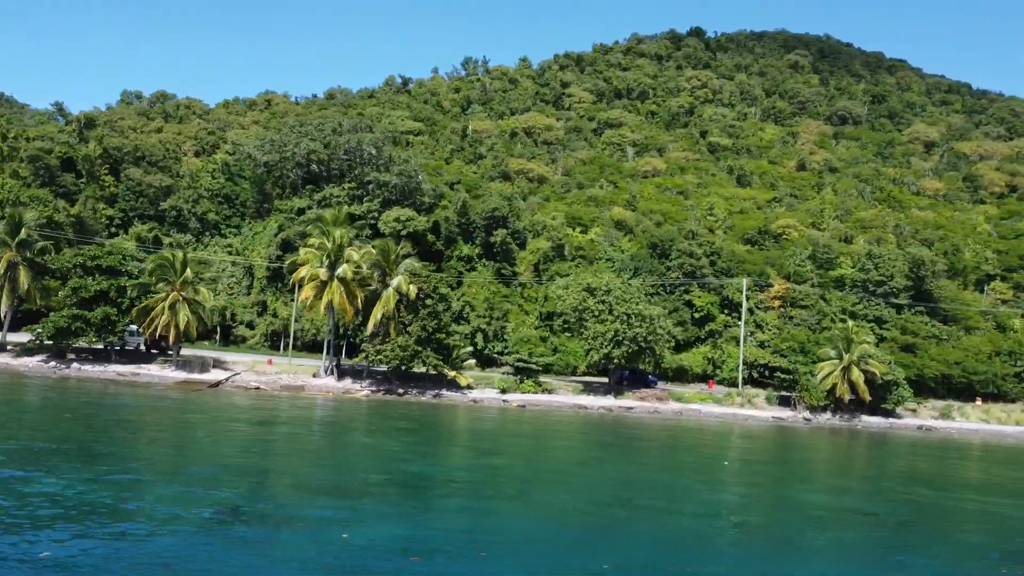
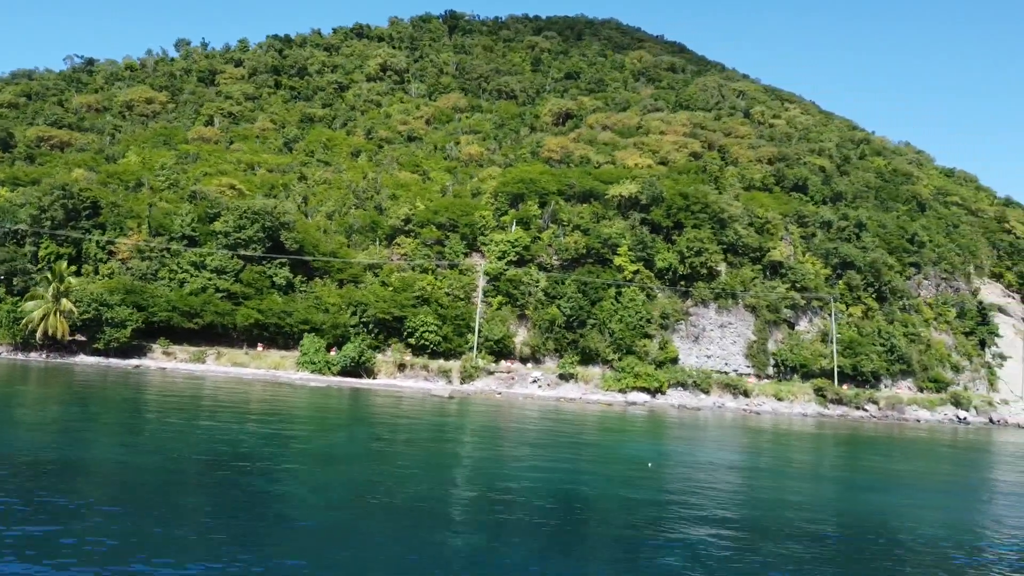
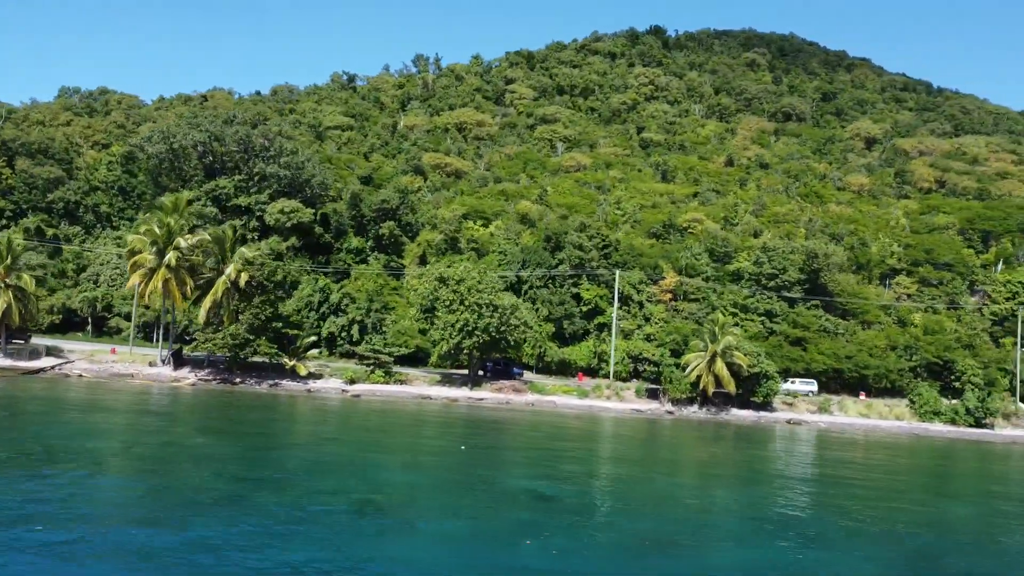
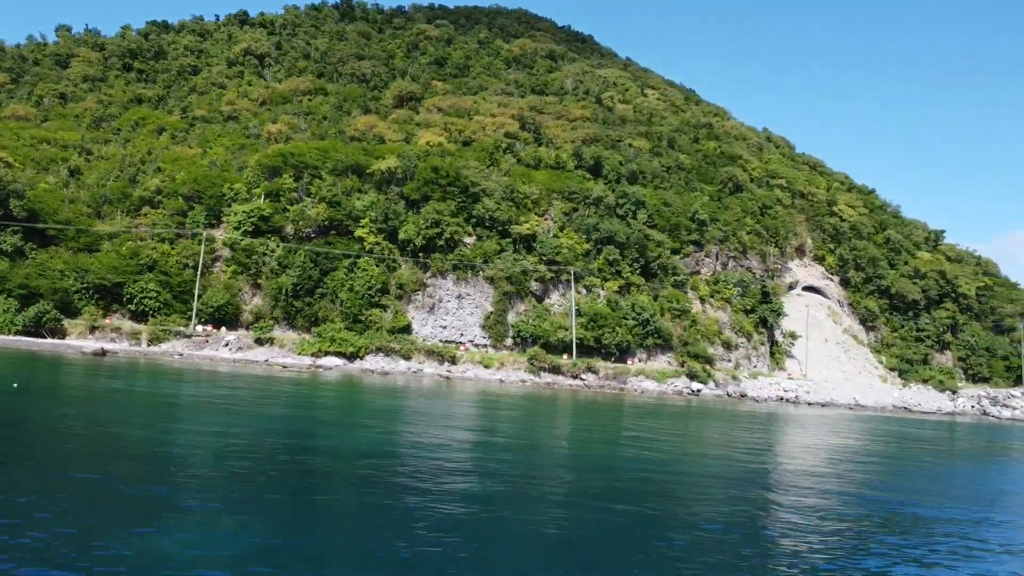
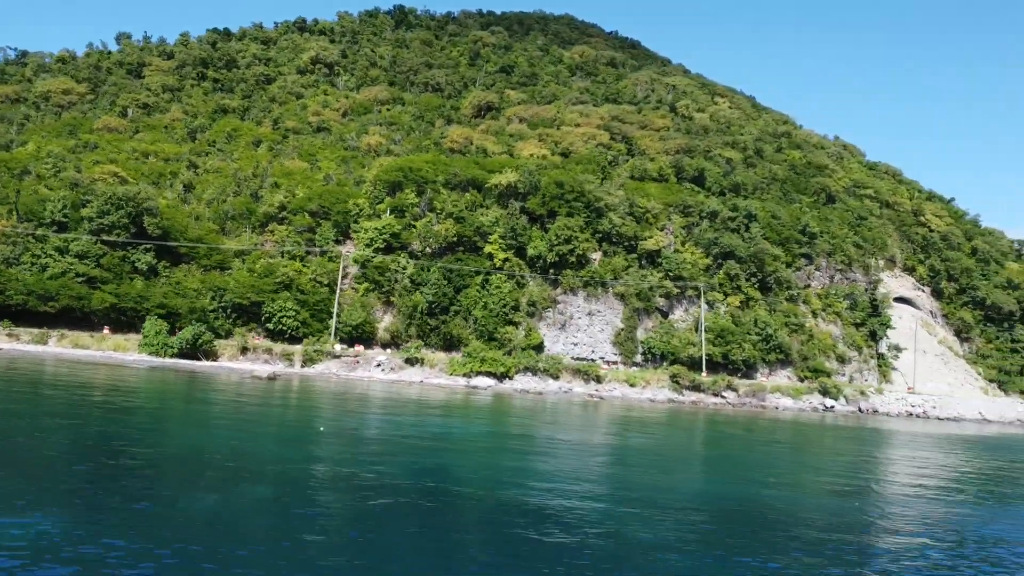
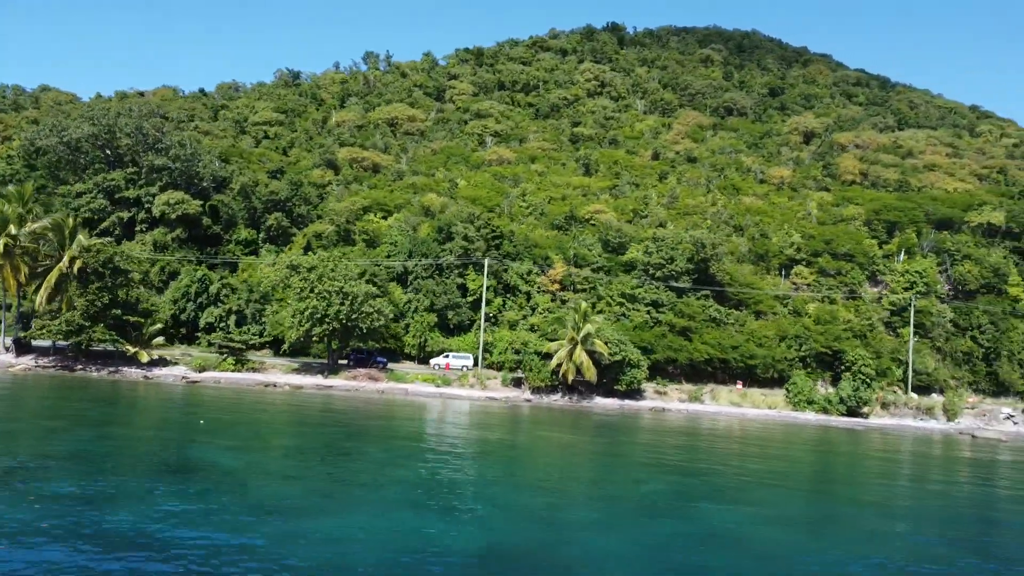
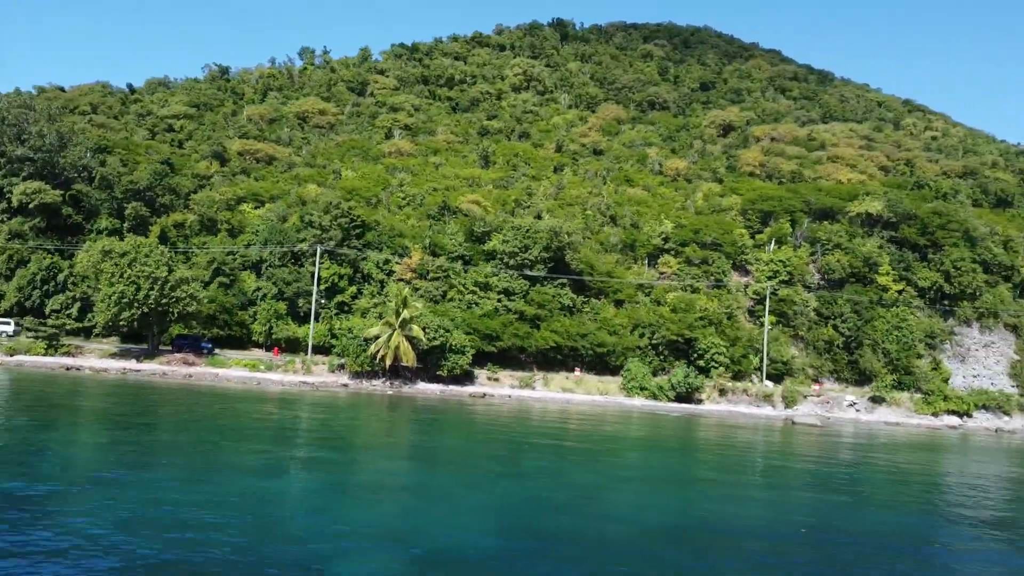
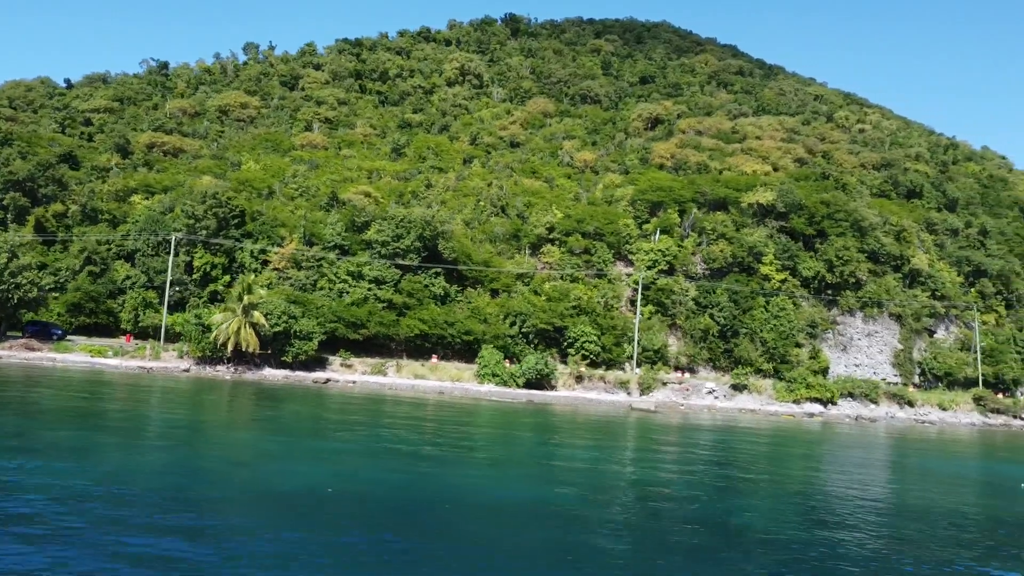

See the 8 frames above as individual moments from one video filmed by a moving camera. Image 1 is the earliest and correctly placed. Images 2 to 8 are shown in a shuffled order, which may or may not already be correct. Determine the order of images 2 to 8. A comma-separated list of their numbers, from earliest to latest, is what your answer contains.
3, 6, 7, 8, 2, 5, 4
